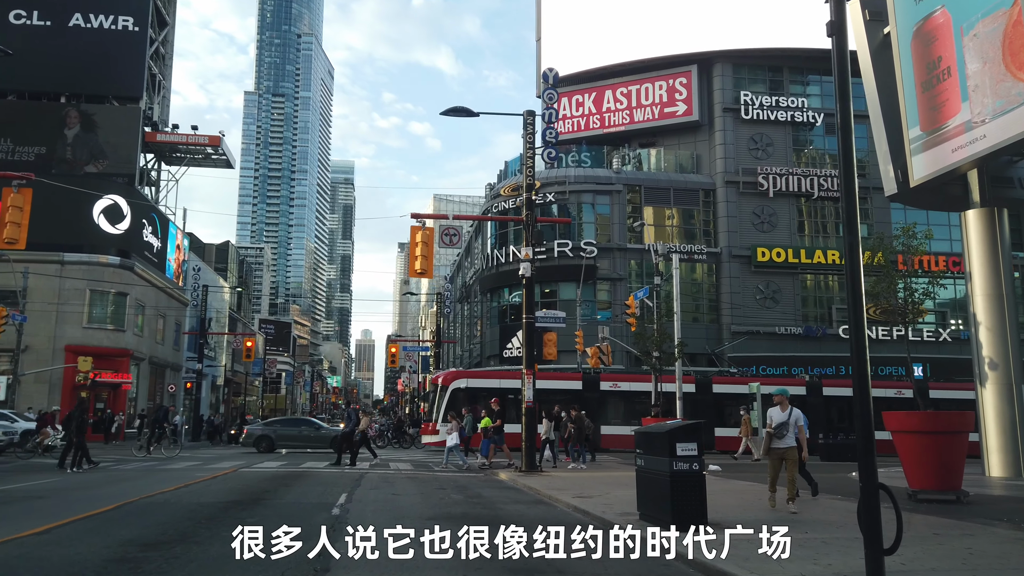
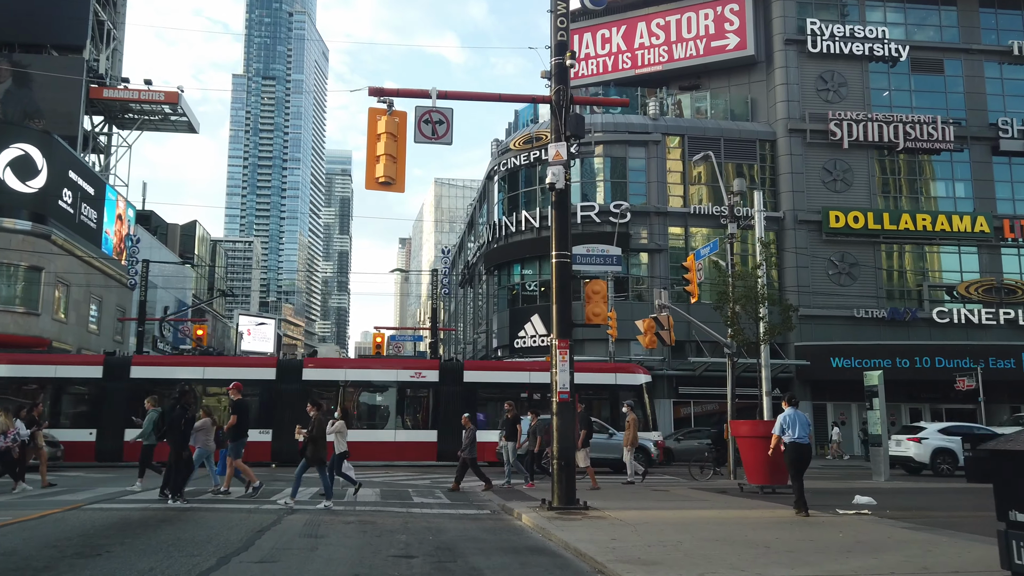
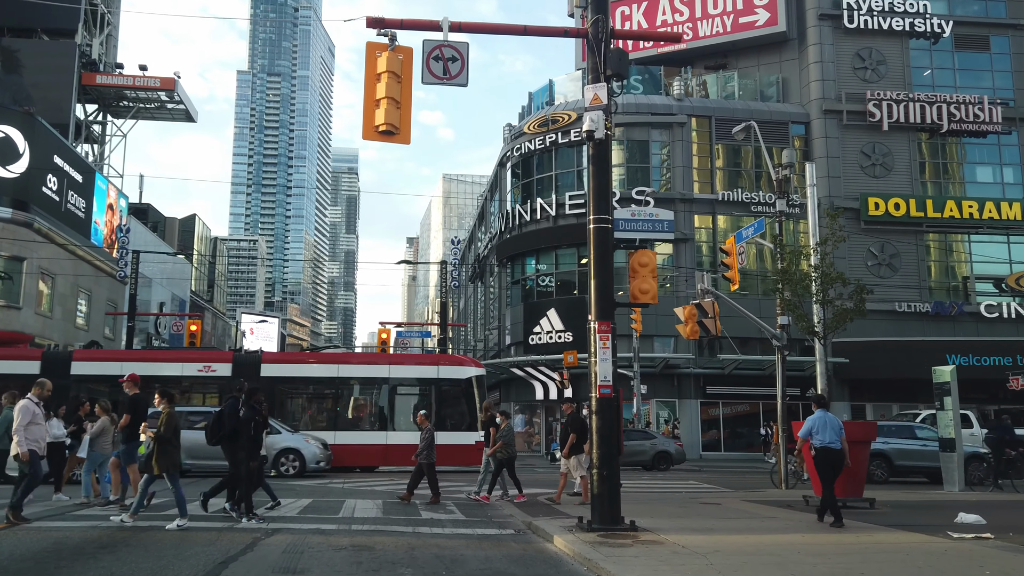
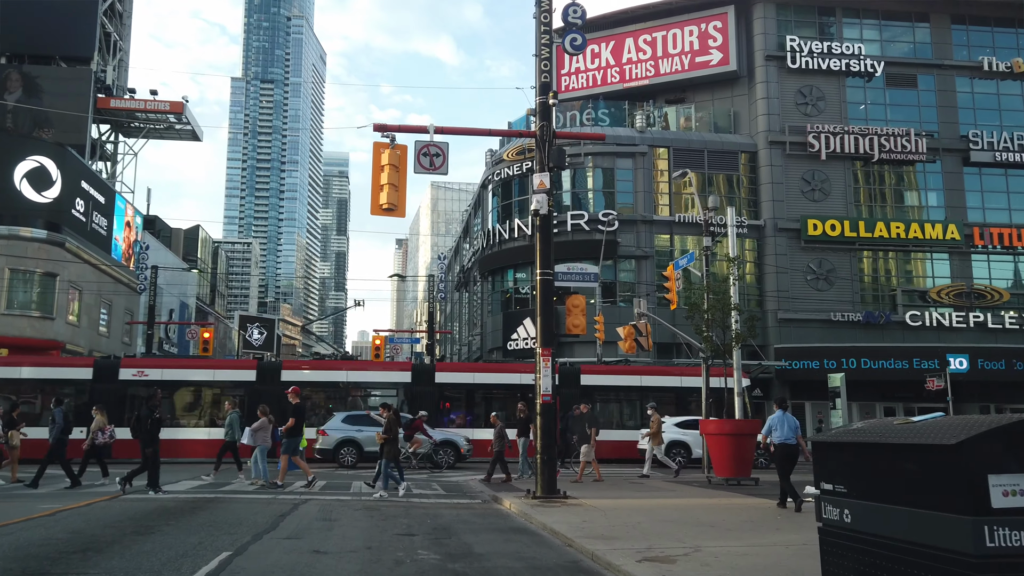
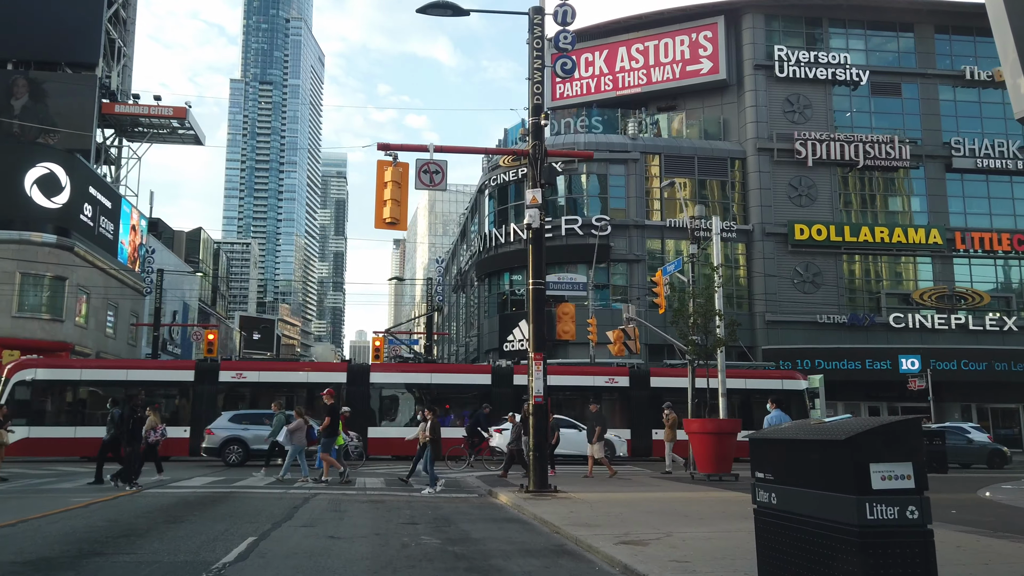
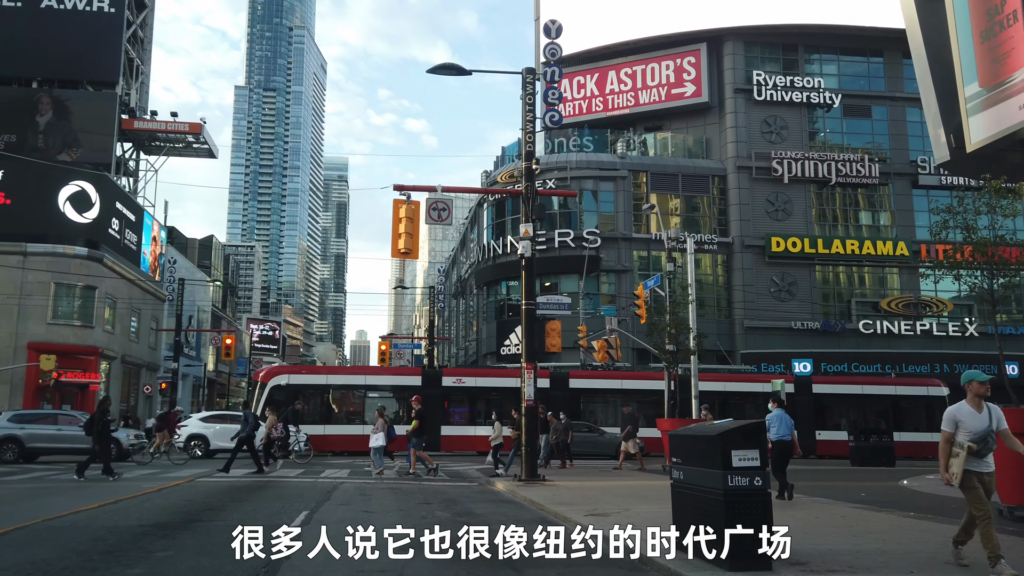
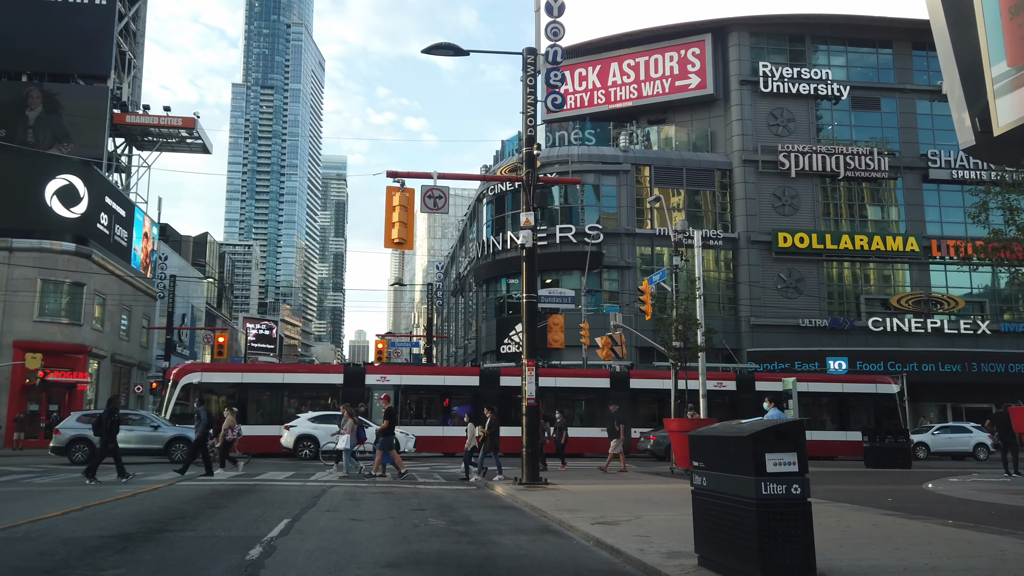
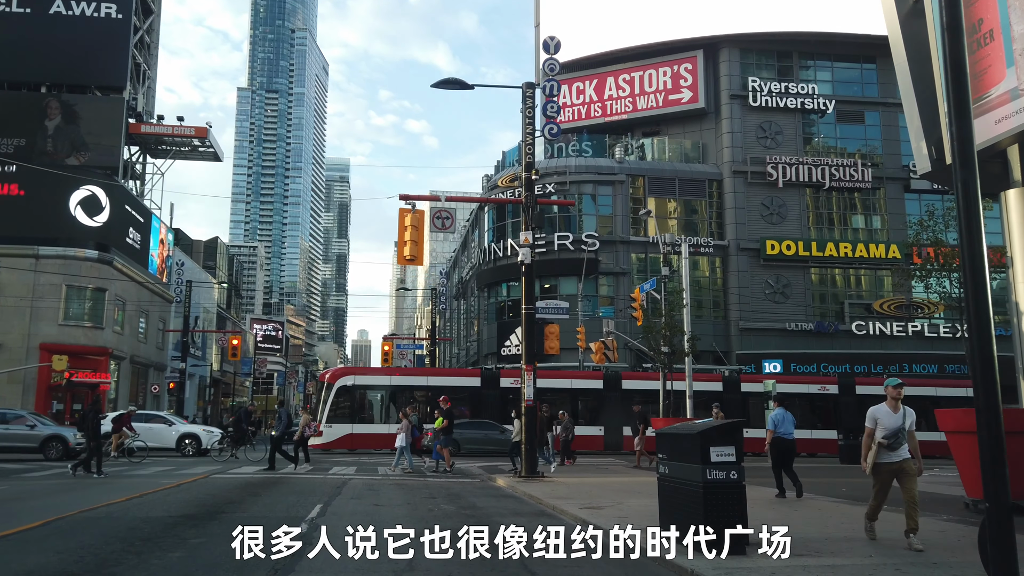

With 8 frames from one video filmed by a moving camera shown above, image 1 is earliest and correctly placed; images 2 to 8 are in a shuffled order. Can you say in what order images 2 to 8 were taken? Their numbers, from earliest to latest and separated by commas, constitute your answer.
8, 6, 7, 5, 4, 2, 3
